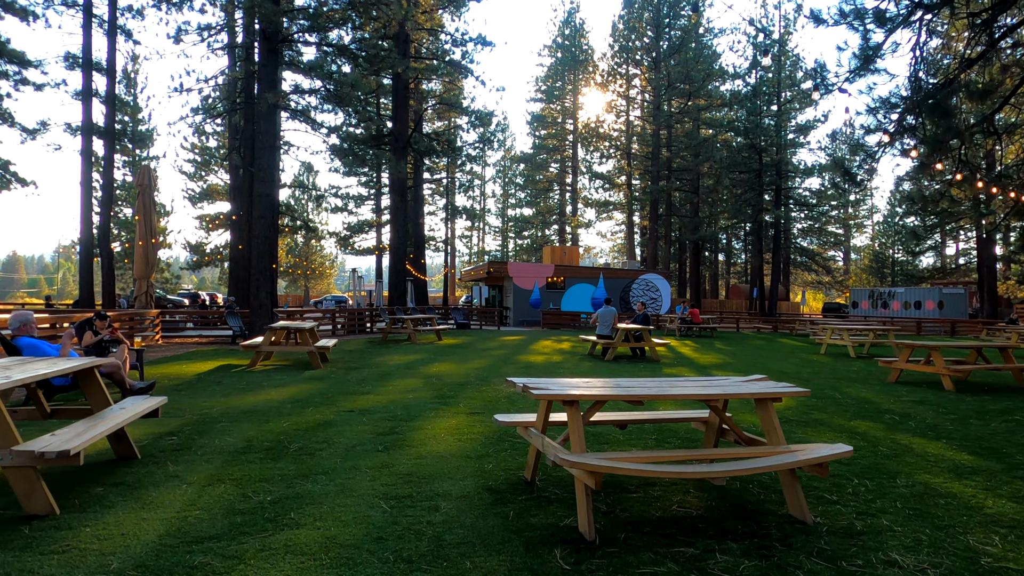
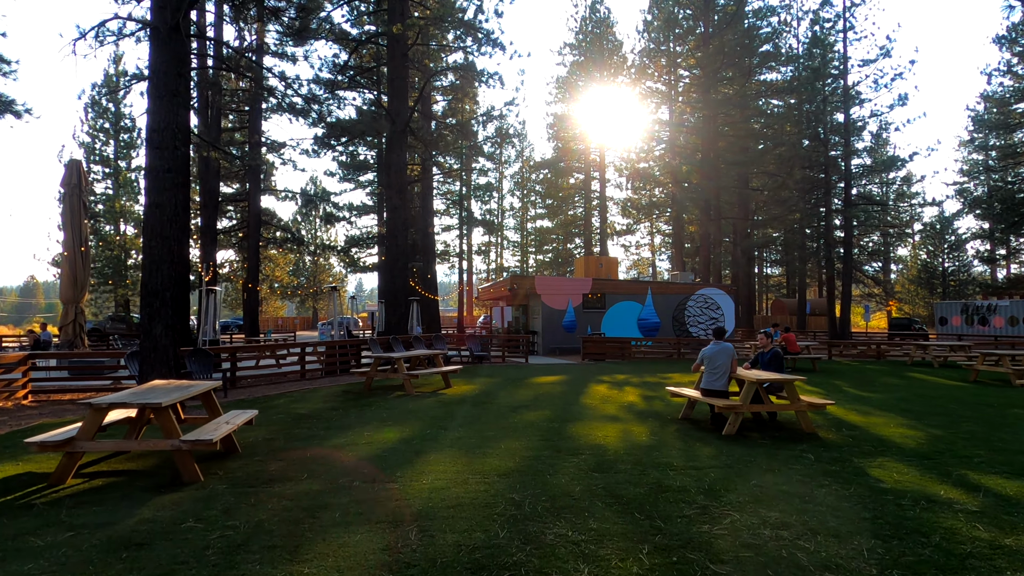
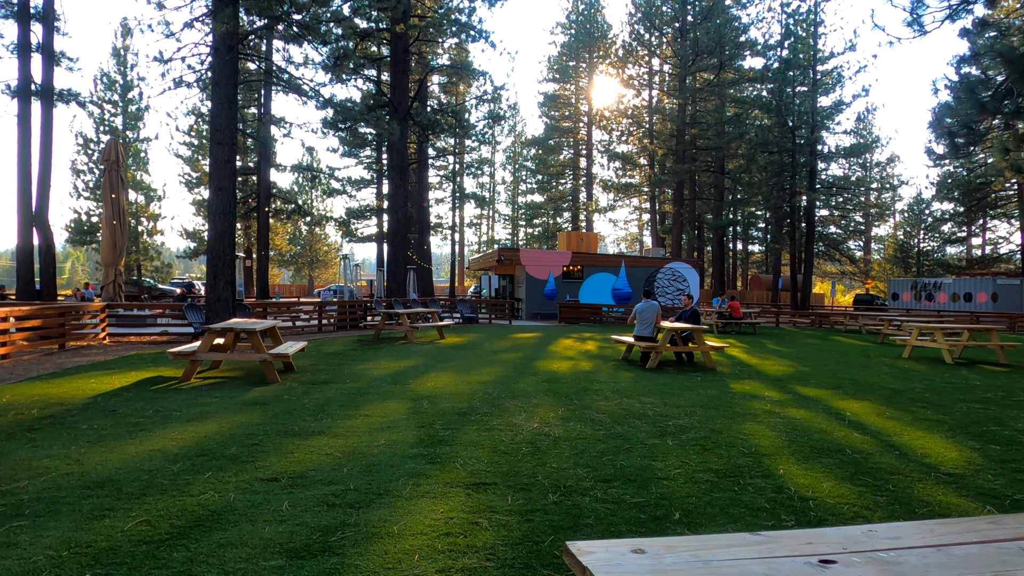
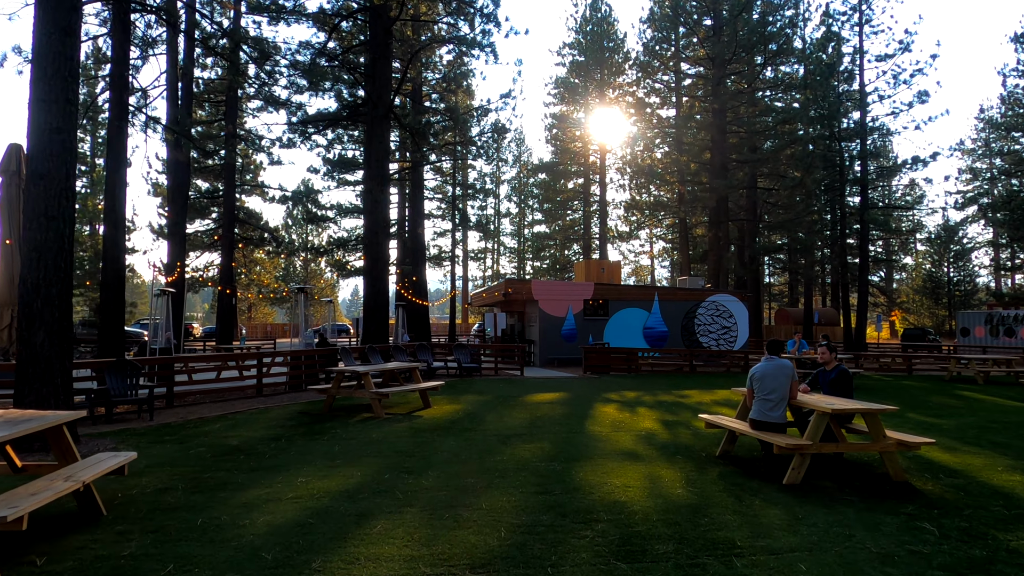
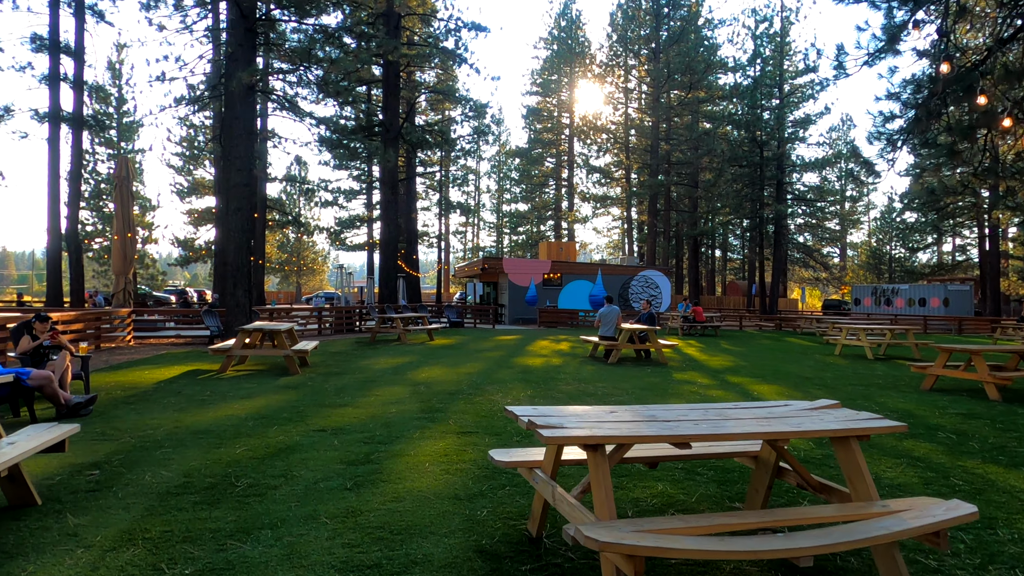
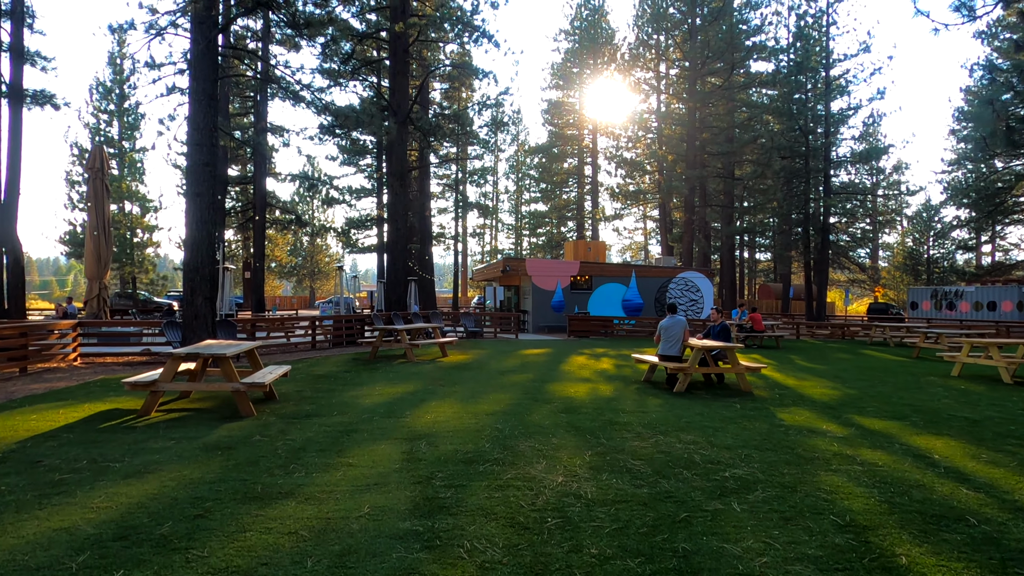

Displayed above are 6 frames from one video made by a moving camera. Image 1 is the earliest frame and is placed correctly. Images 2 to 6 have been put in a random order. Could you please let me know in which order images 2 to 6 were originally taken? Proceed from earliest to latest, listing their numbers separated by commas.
5, 3, 6, 2, 4
